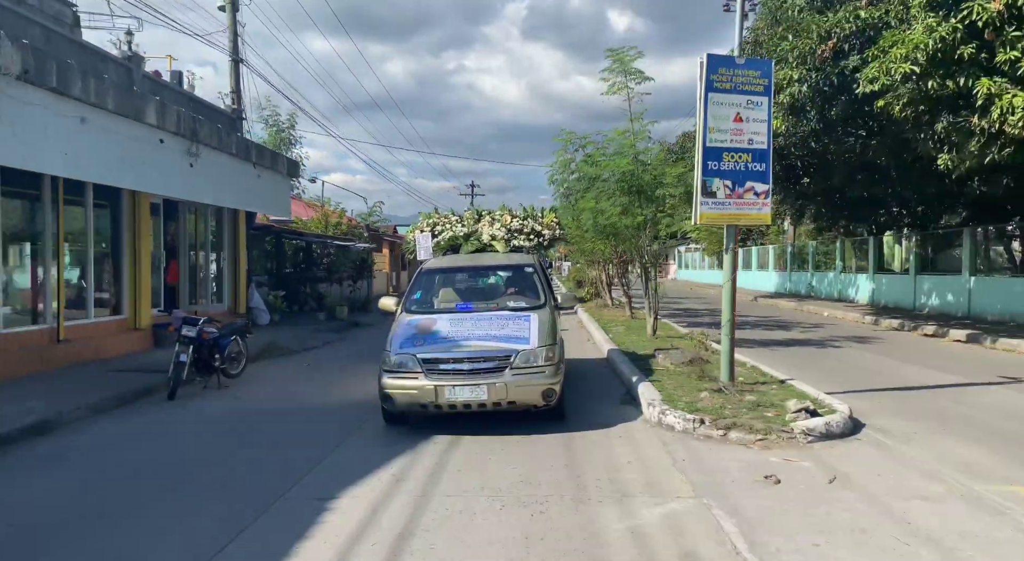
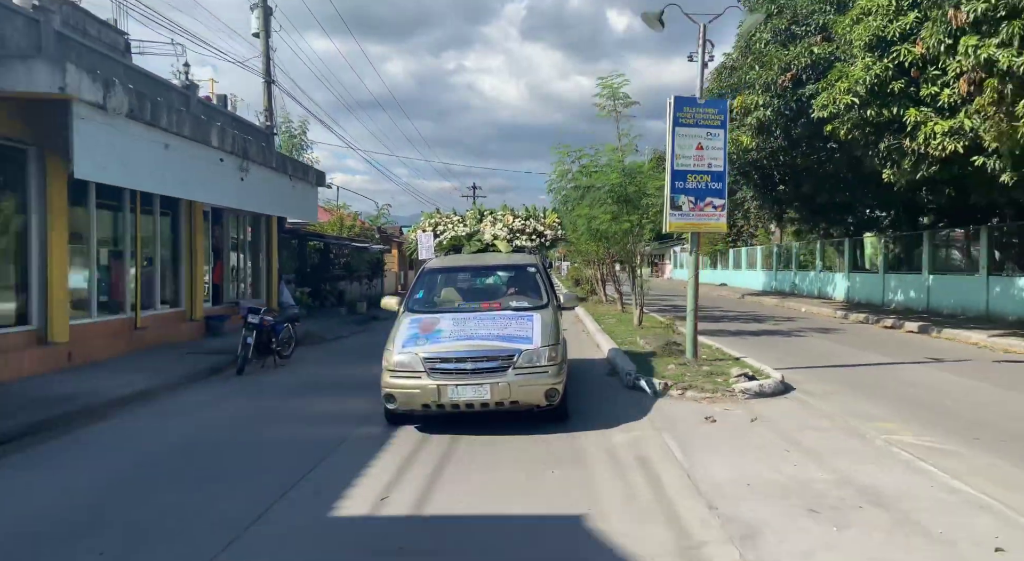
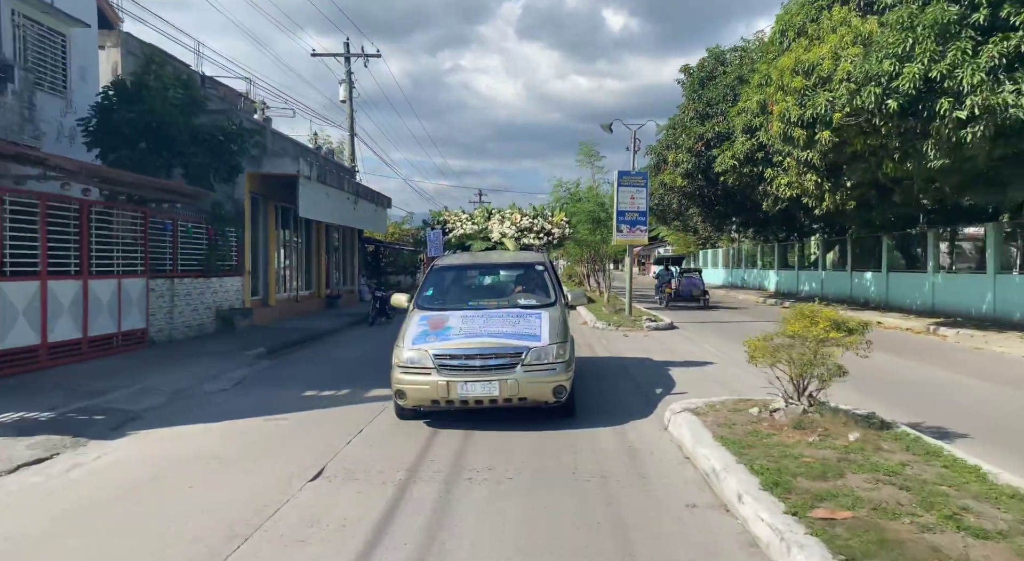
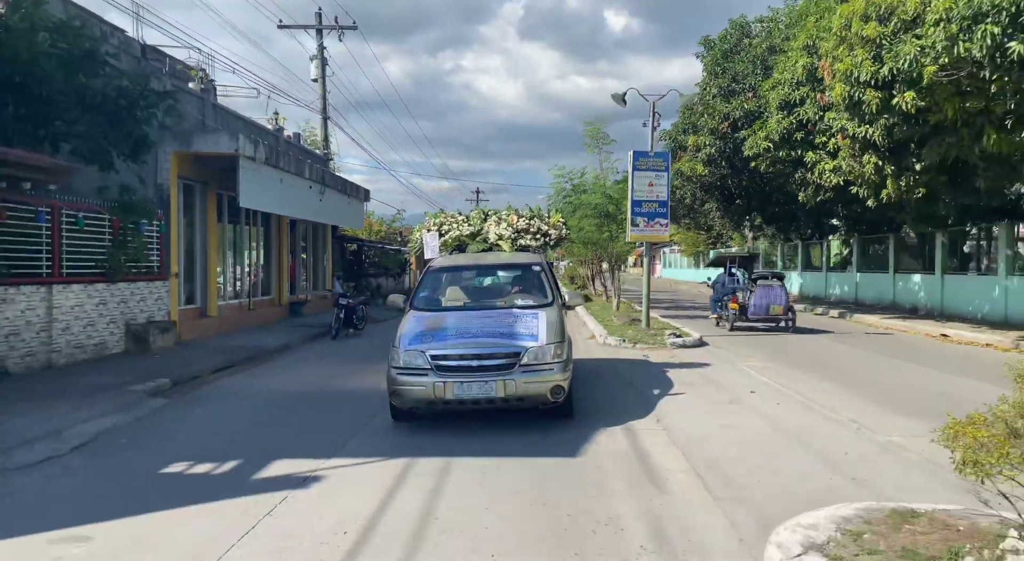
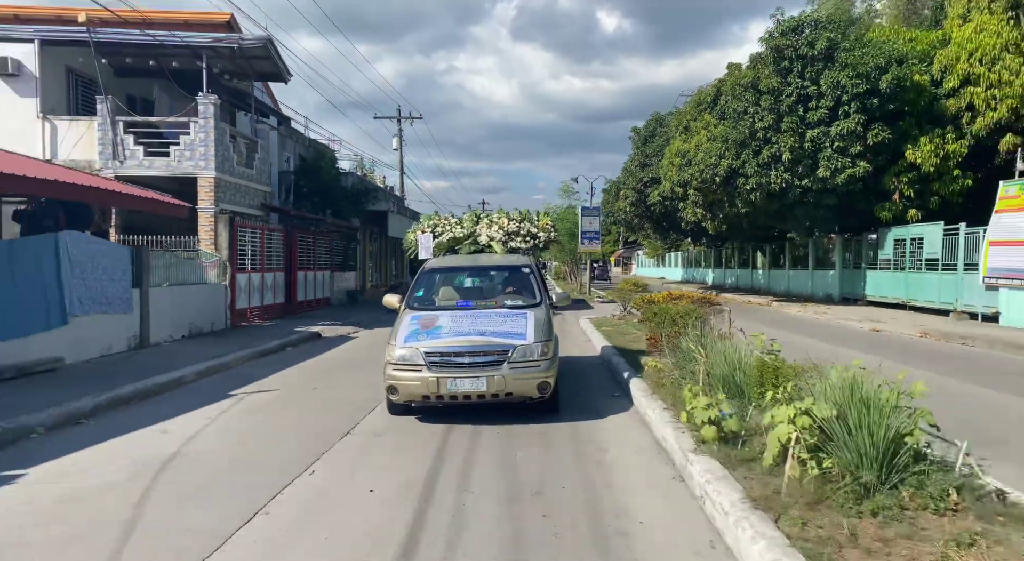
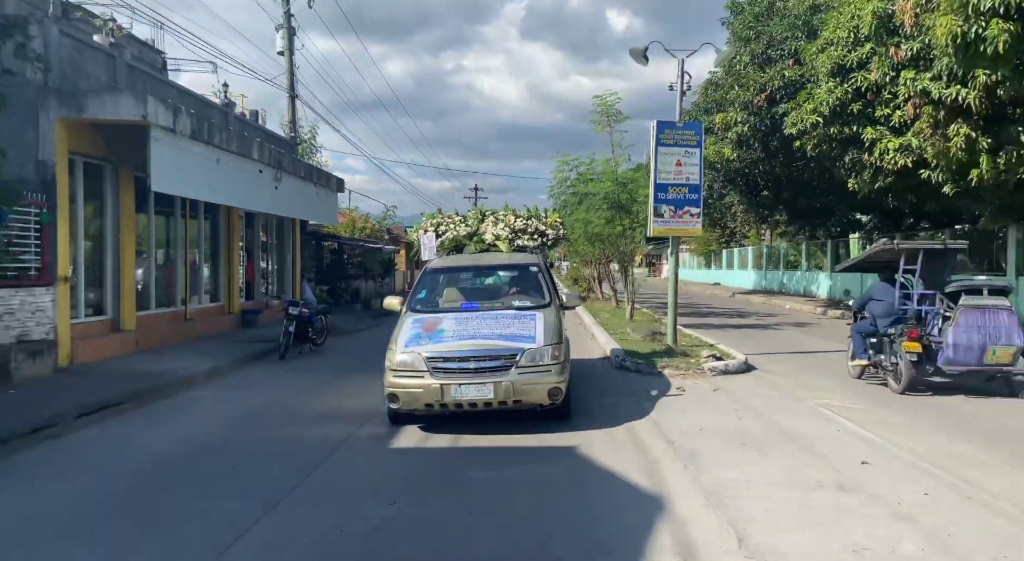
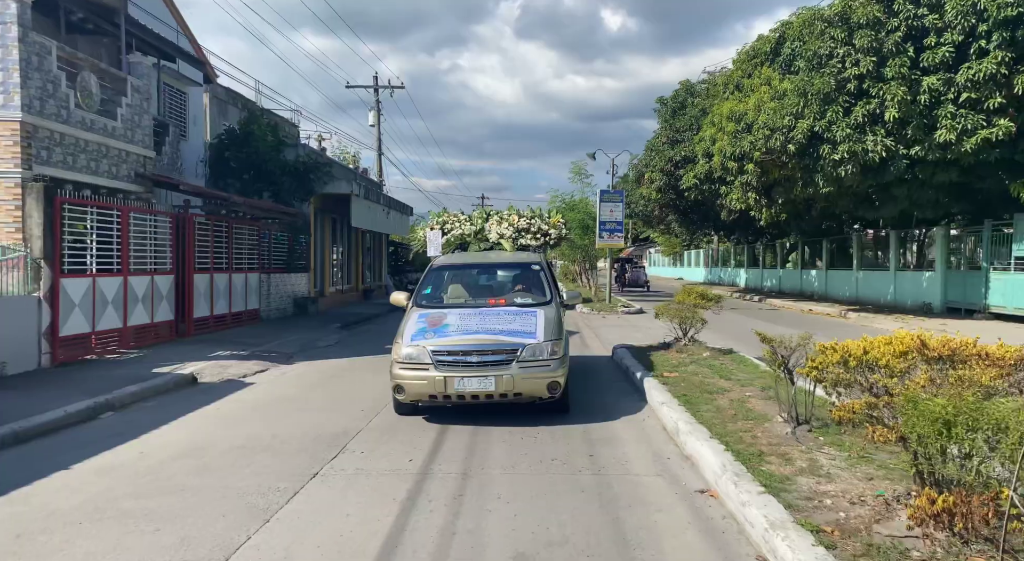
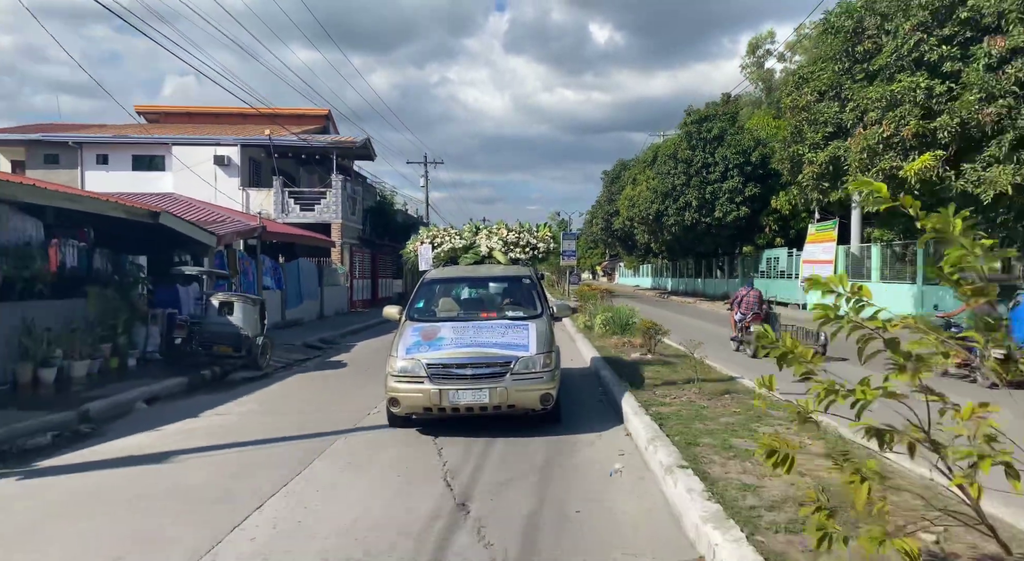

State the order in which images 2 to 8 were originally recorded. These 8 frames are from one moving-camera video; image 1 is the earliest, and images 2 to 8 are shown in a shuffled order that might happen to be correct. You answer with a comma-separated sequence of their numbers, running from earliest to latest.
2, 6, 4, 3, 7, 5, 8
